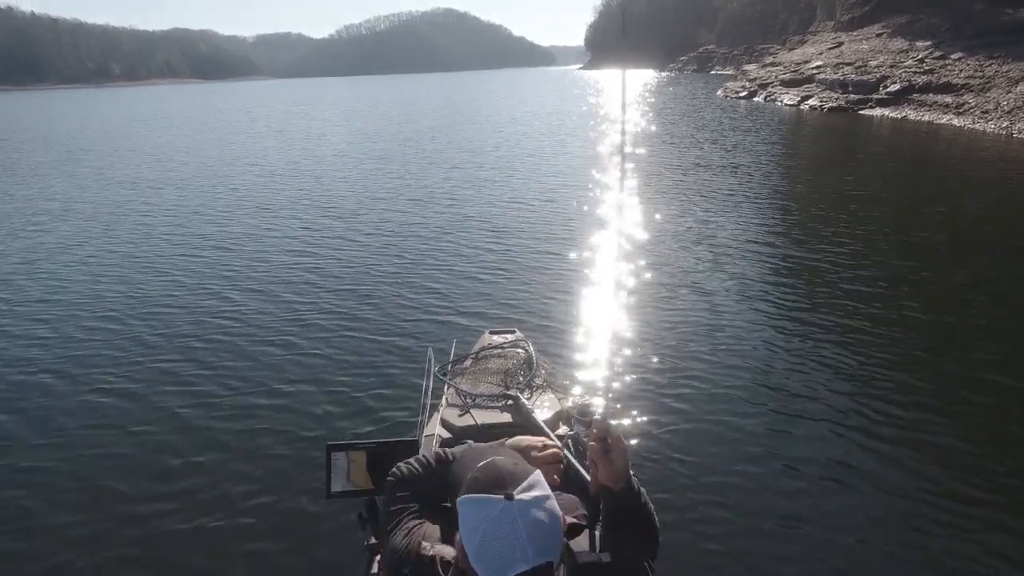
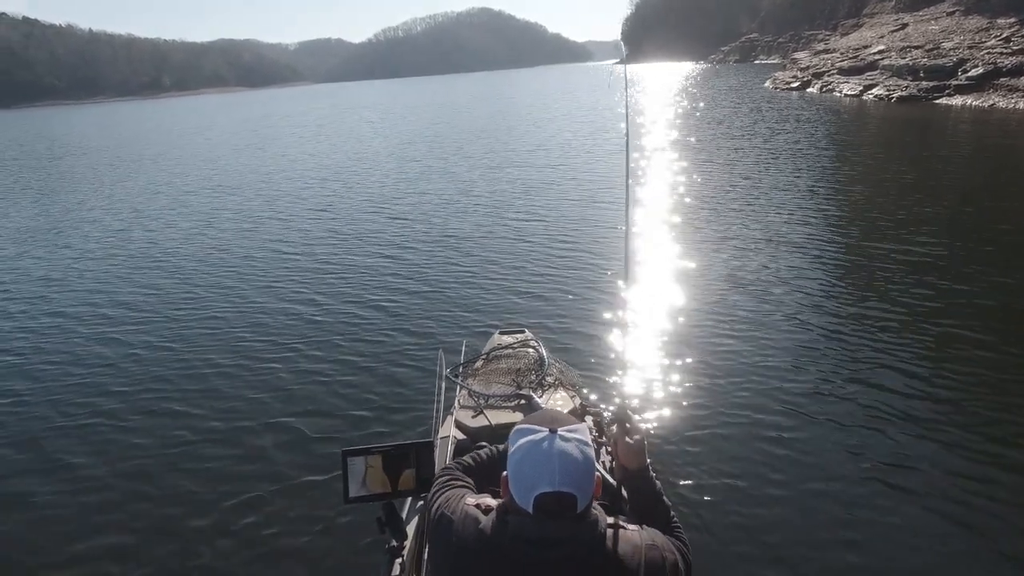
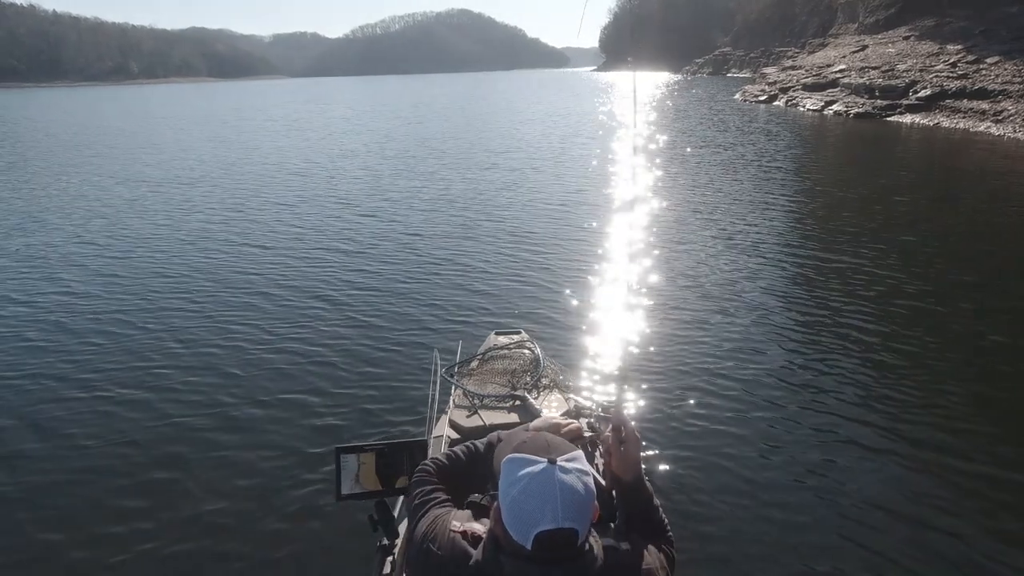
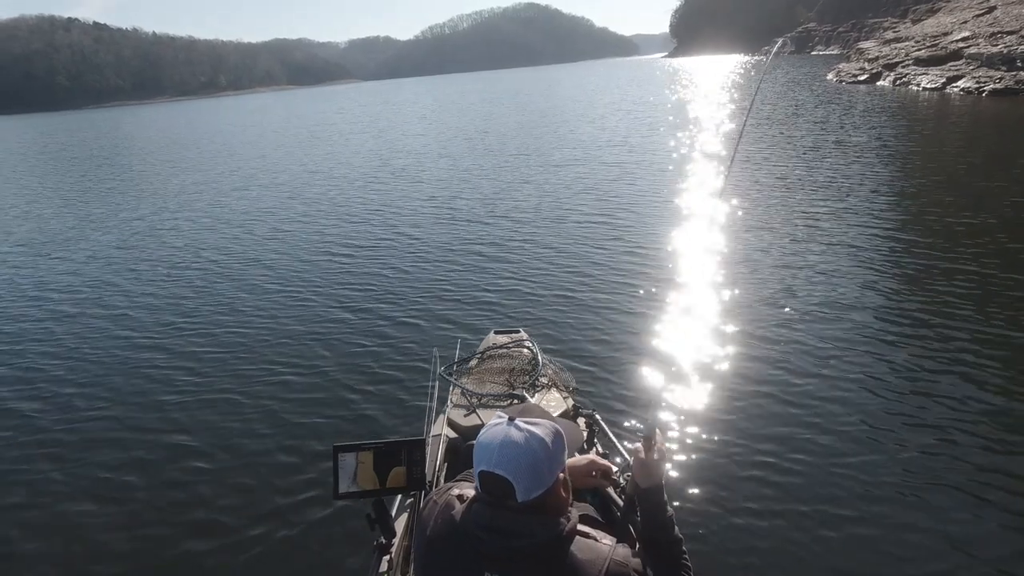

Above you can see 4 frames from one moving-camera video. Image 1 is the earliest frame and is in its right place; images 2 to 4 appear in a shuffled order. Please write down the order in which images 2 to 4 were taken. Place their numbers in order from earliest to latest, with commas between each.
3, 2, 4
